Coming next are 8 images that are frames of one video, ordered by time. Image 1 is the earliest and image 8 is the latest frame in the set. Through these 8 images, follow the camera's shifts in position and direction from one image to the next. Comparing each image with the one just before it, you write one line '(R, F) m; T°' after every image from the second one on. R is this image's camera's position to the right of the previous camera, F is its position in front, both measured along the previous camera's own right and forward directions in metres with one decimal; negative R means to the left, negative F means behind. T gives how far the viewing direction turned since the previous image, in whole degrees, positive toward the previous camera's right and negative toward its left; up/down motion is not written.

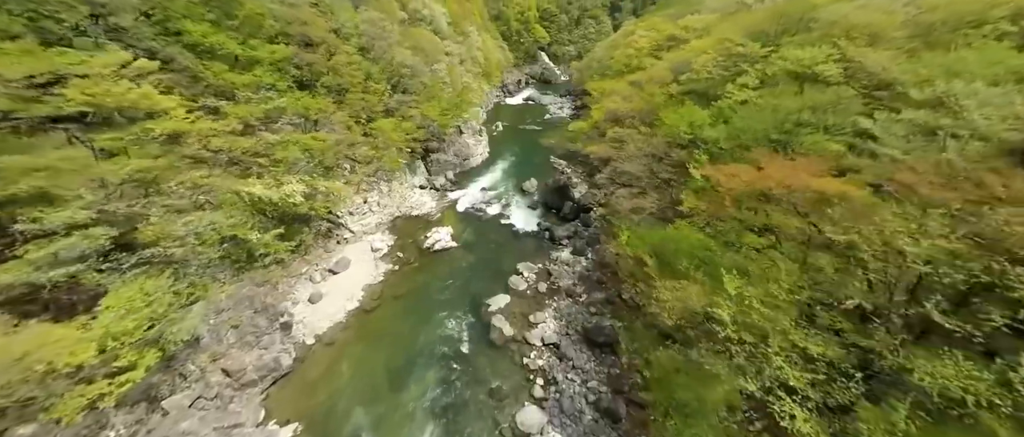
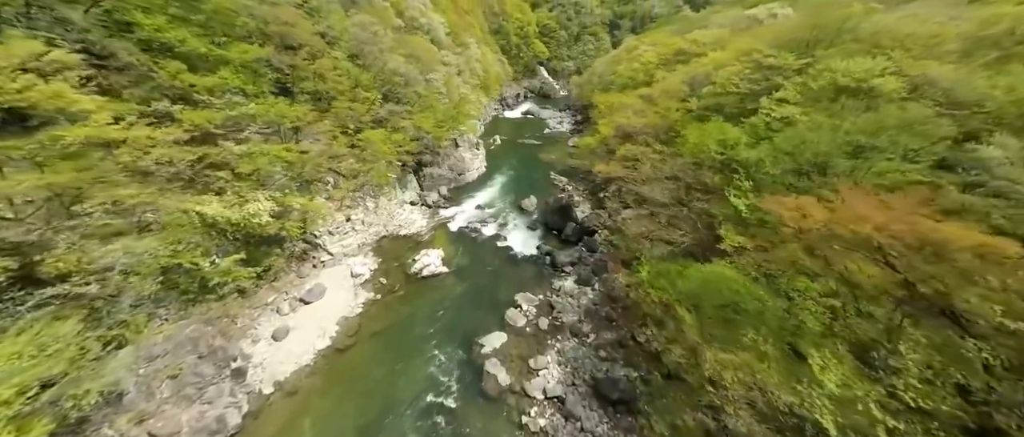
(-0.2, +2.3) m; +1°
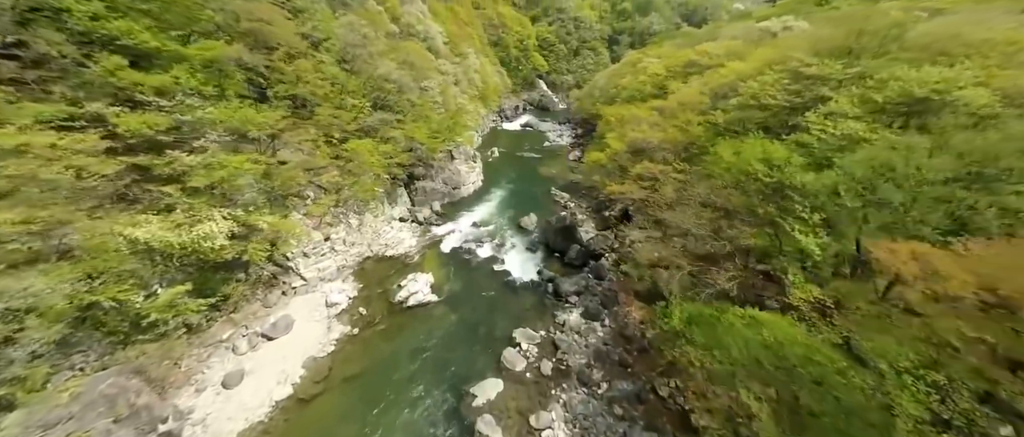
(-0.2, +2.4) m; +1°
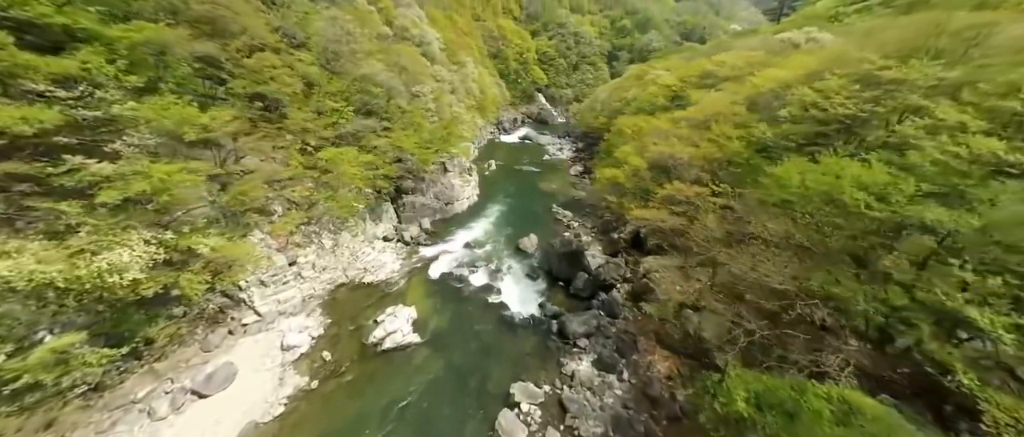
(-0.2, +3.0) m; +1°
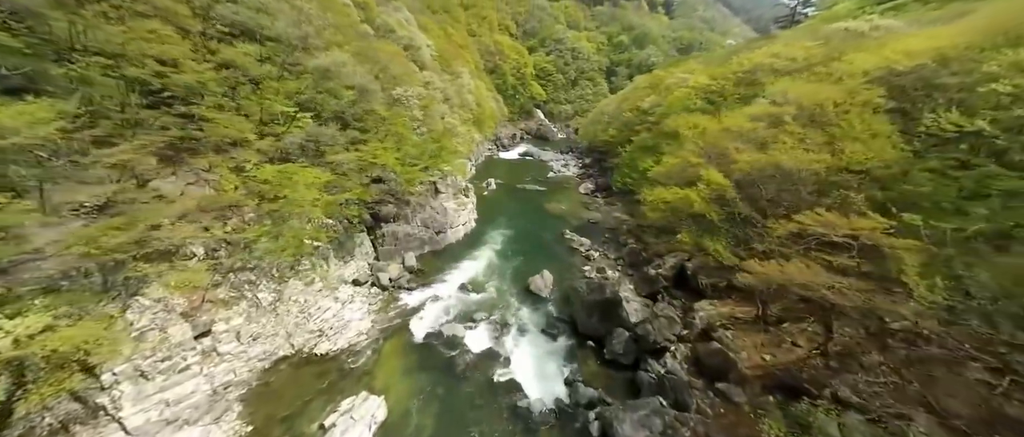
(-0.6, +5.5) m; 0°
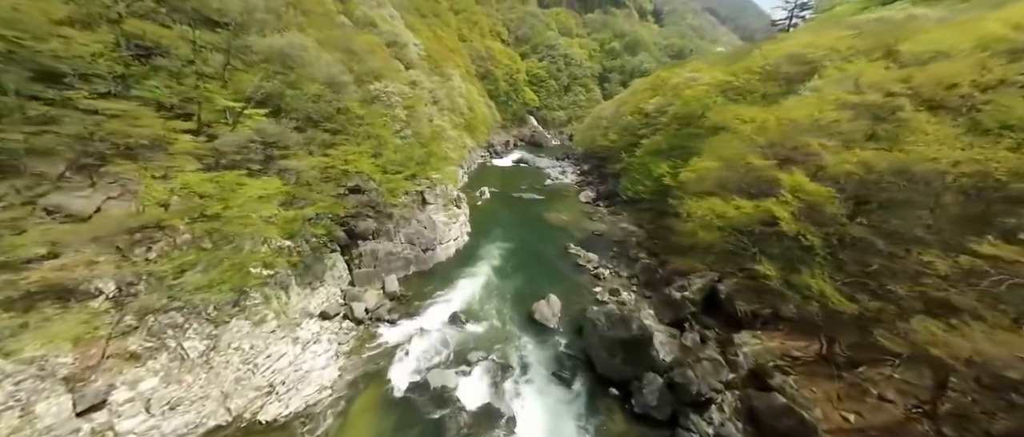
(-0.4, +3.0) m; +1°
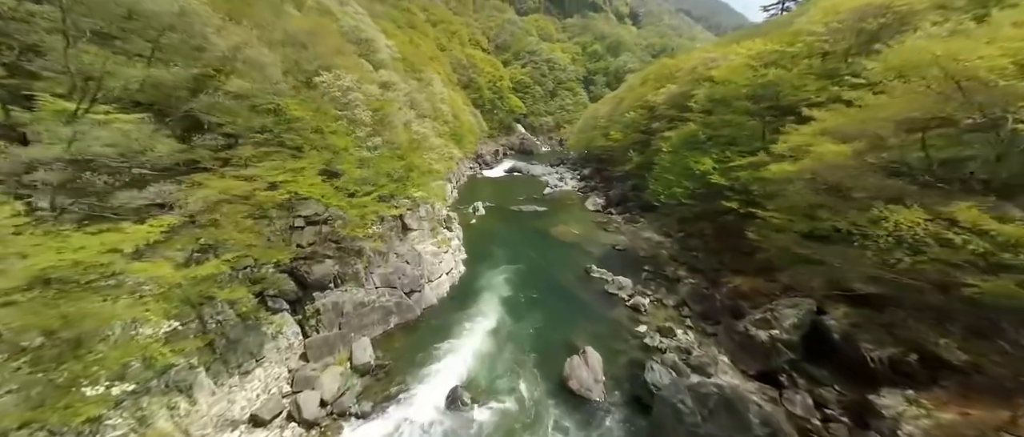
(-0.8, +4.8) m; +2°
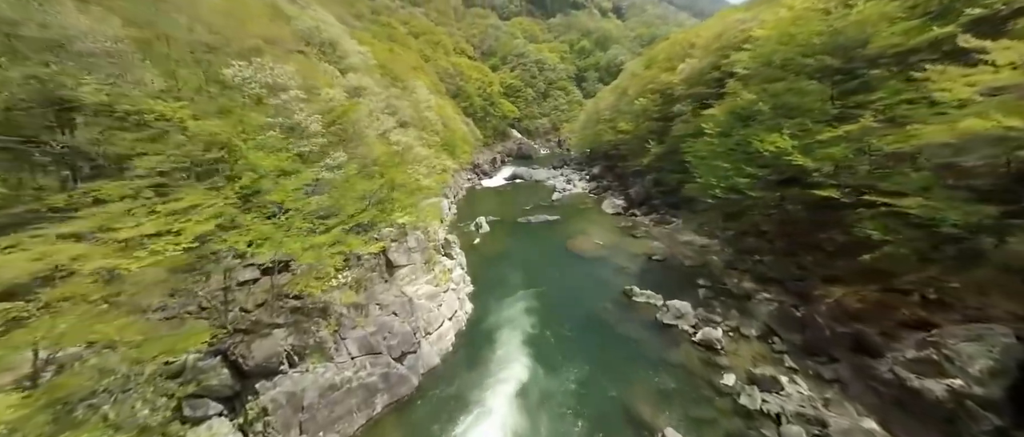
(-0.4, +4.1) m; 0°
